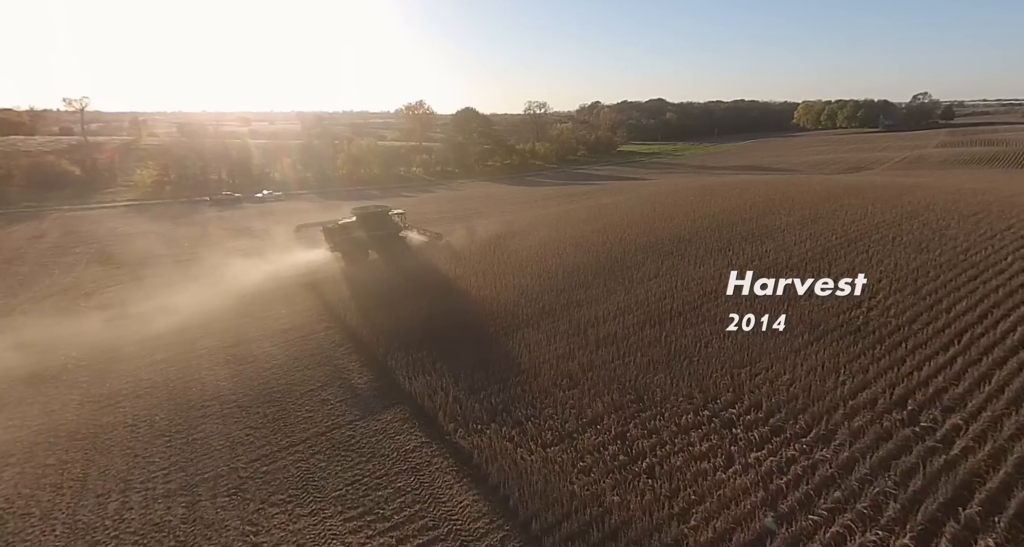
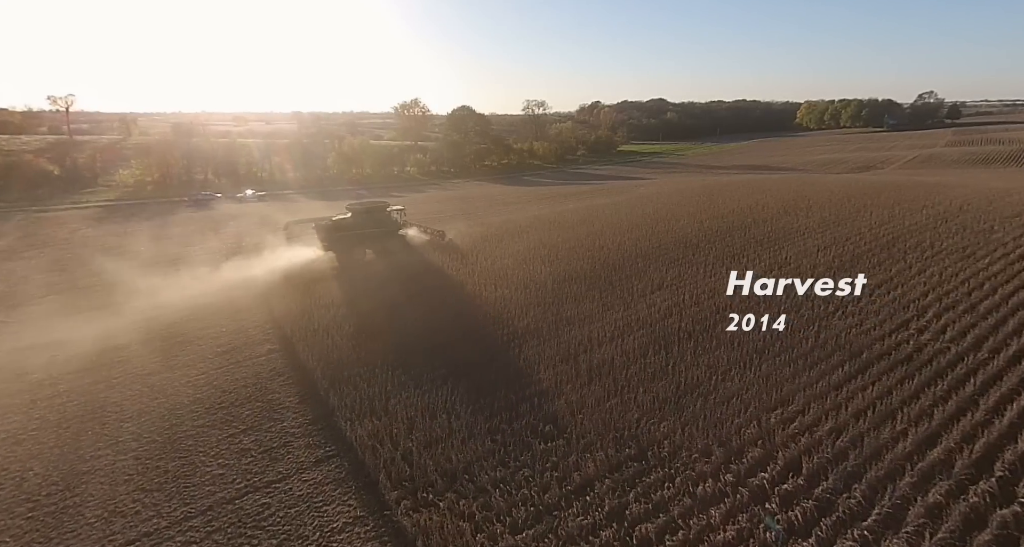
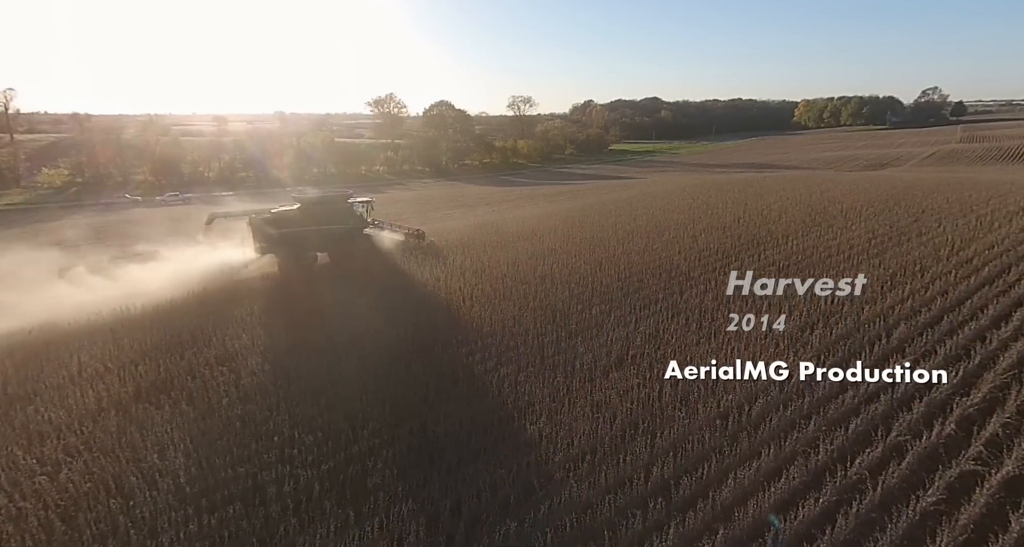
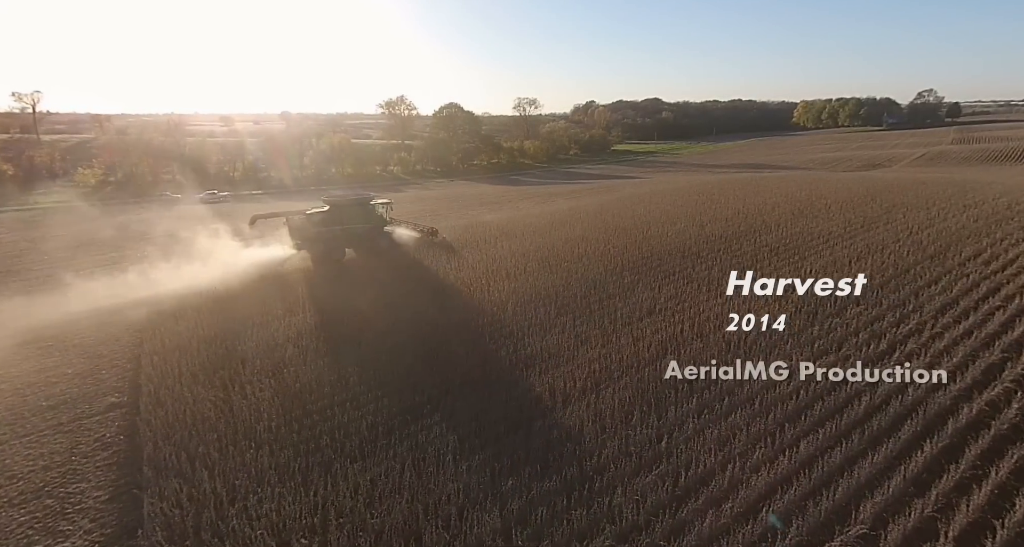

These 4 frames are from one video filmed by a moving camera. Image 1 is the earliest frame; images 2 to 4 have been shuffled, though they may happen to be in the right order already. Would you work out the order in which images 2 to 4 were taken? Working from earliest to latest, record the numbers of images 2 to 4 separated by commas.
2, 4, 3
